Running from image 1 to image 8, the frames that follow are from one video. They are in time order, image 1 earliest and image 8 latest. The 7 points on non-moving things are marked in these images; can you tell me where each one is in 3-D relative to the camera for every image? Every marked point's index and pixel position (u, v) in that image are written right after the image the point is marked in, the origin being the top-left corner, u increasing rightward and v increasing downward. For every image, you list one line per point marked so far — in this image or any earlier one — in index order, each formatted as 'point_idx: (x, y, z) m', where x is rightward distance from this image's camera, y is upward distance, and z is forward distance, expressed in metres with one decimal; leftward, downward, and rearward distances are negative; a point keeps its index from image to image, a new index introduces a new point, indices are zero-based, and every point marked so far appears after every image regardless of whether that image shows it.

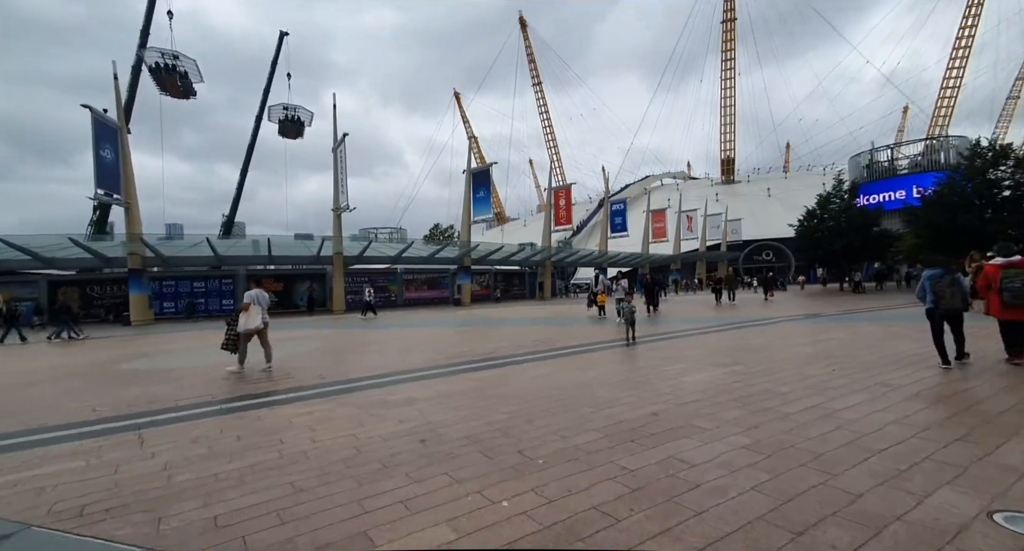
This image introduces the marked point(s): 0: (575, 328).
0: (+1.8, -1.4, +12.6) m
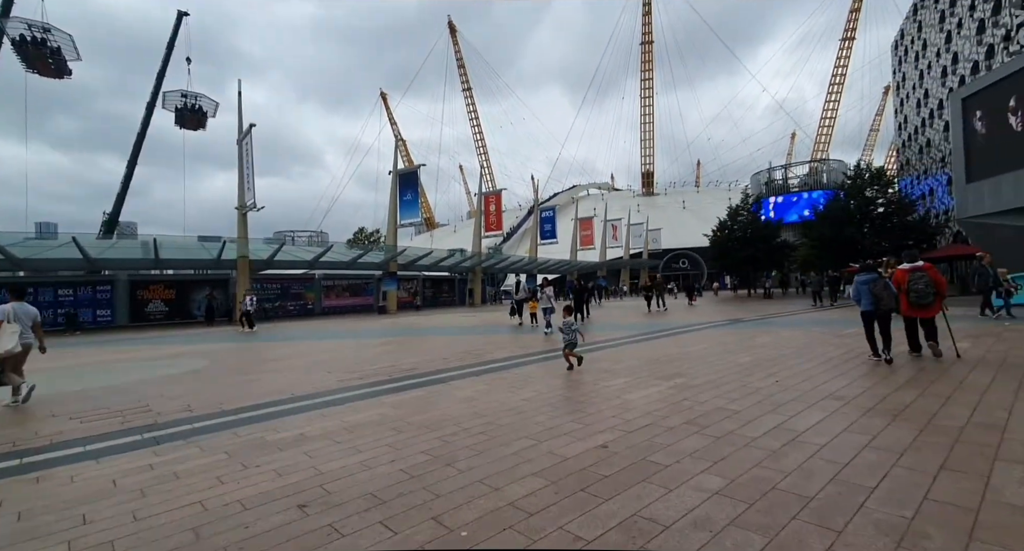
0: (-0.1, -1.6, +11.8) m
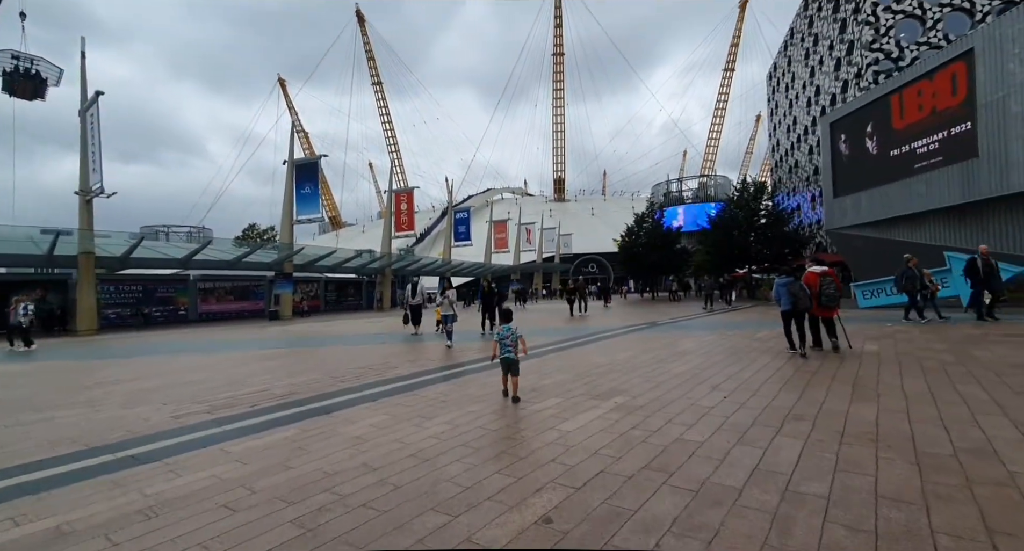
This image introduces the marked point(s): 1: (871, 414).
0: (-2.1, -1.6, +10.3) m
1: (+3.4, -1.3, +4.3) m
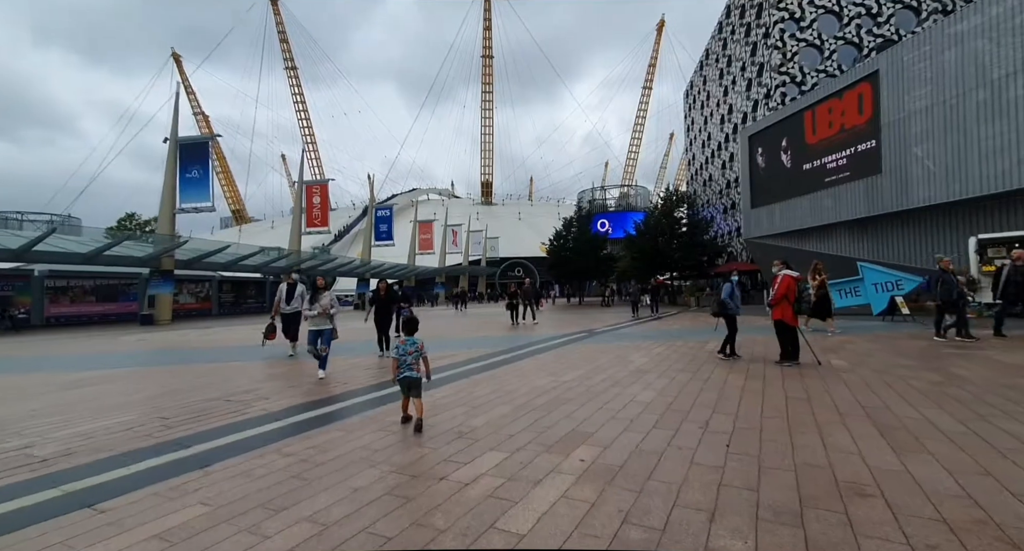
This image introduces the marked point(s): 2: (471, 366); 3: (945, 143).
0: (-3.6, -1.6, +8.1) m
1: (+2.9, -1.3, +3.0) m
2: (-0.8, -1.7, +8.4) m
3: (+18.0, +5.5, +19.1) m
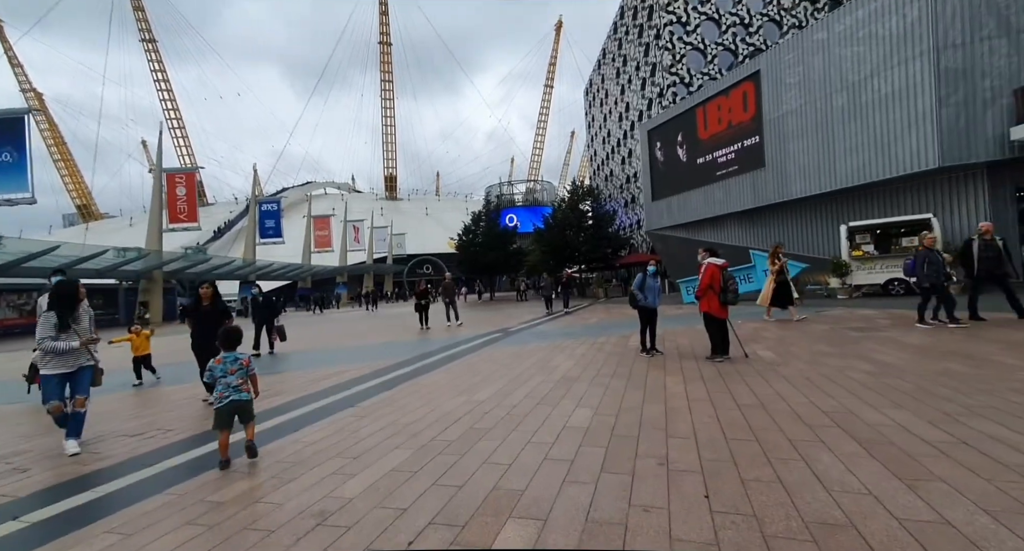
0: (-4.9, -1.7, +6.0) m
1: (+2.4, -1.2, +2.3) m
2: (-2.3, -1.7, +6.8) m
3: (+13.9, +6.2, +20.9) m
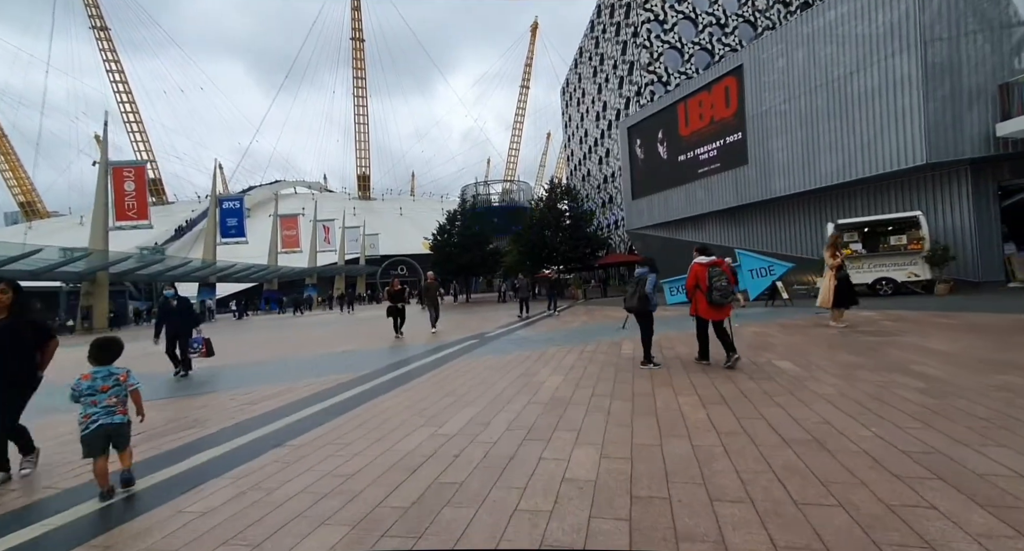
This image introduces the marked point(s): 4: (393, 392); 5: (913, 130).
0: (-5.1, -1.7, +4.6) m
1: (+2.3, -1.2, +1.2) m
2: (-2.5, -1.7, +5.5) m
3: (+12.8, +6.2, +20.5) m
4: (-1.7, -1.6, +6.4) m
5: (+14.5, +5.3, +16.6) m
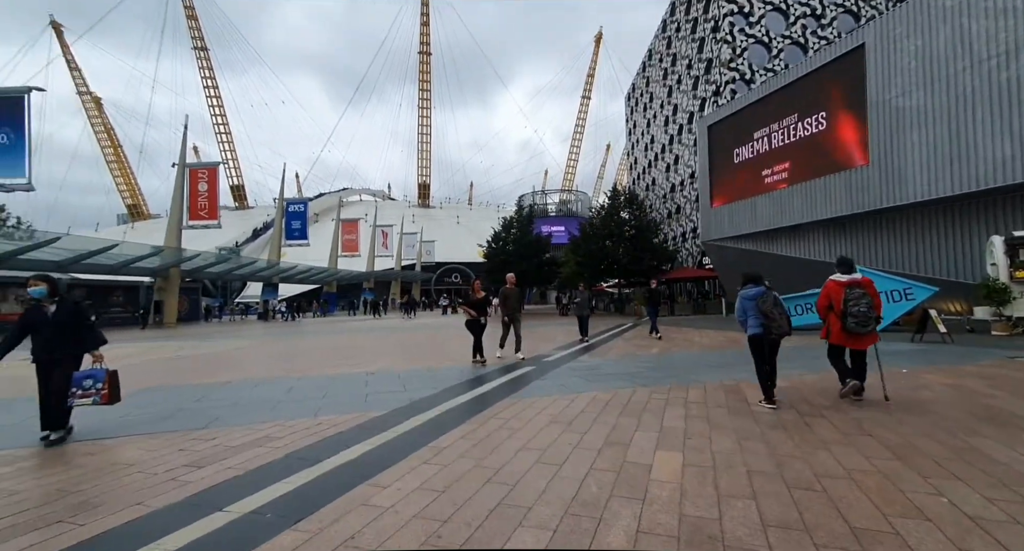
0: (-4.6, -1.5, +2.7) m
1: (+2.4, -1.3, -1.4) m
2: (-1.9, -1.6, +3.4) m
3: (+15.4, +5.3, +16.6) m
4: (-1.0, -1.7, +4.2) m
5: (+16.6, +4.4, +12.6) m
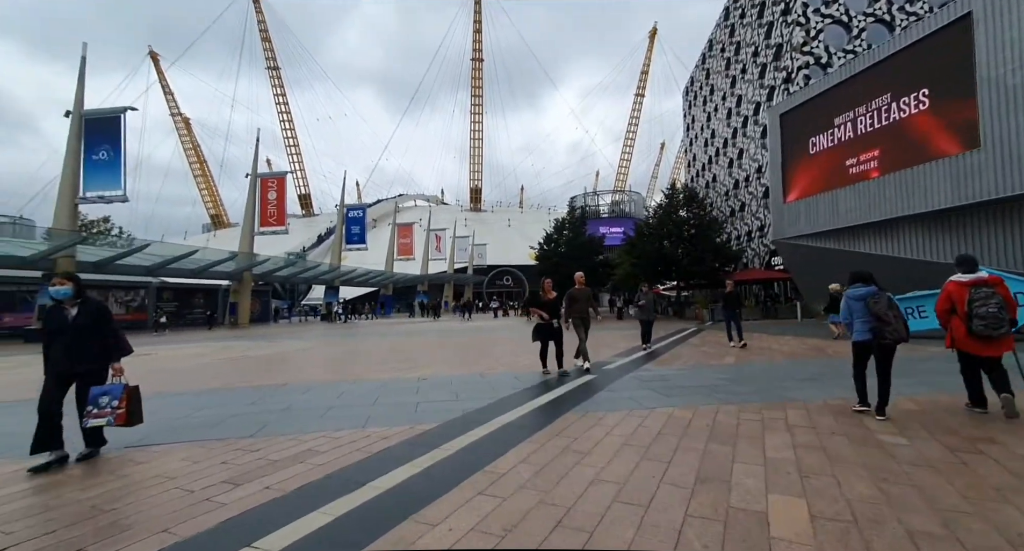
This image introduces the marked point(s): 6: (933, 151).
0: (-4.2, -1.5, +2.6) m
1: (+2.3, -1.2, -2.3) m
2: (-1.4, -1.6, +2.9) m
3: (+17.2, +5.3, +14.1) m
4: (-0.4, -1.7, +3.6) m
5: (+18.0, +4.4, +10.0) m
6: (+16.2, +4.8, +17.9) m
